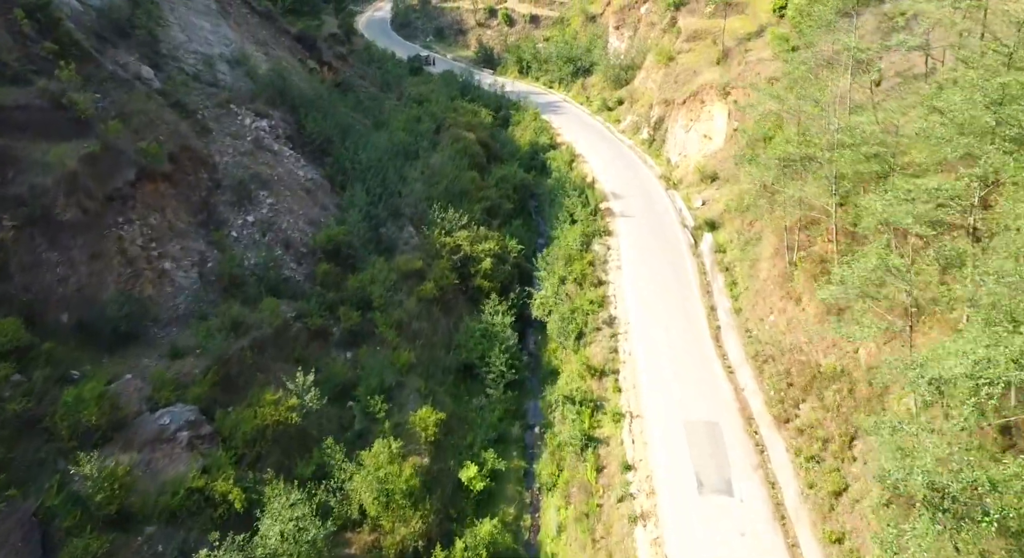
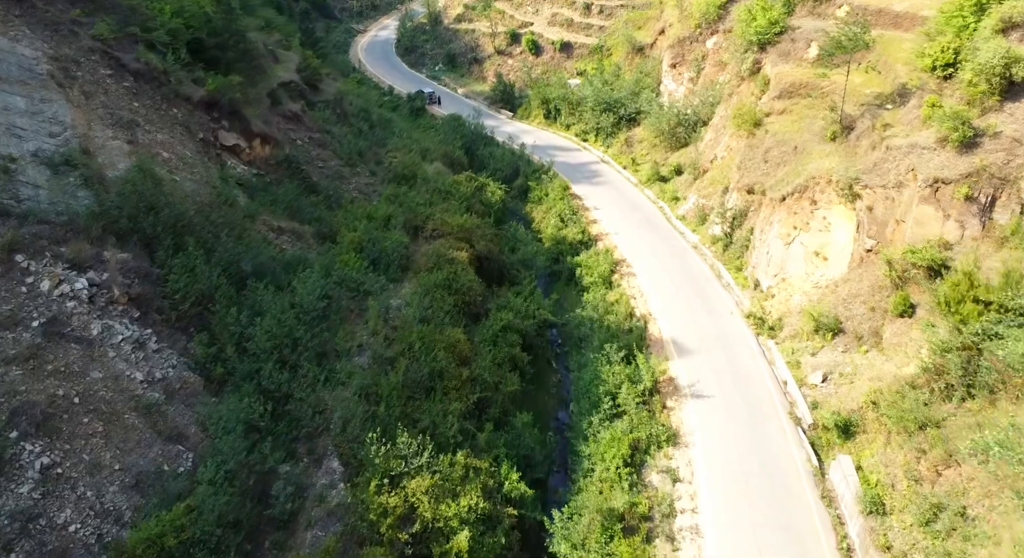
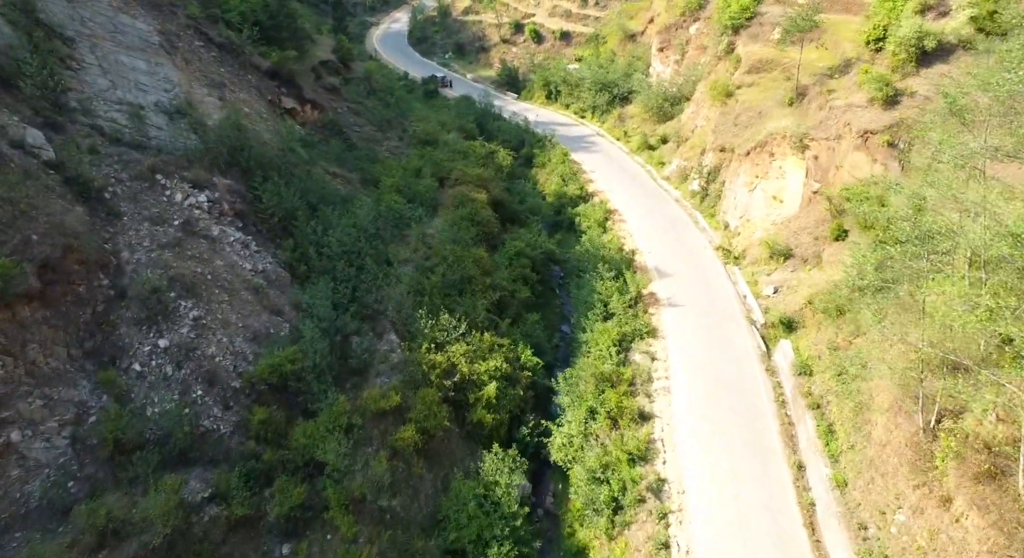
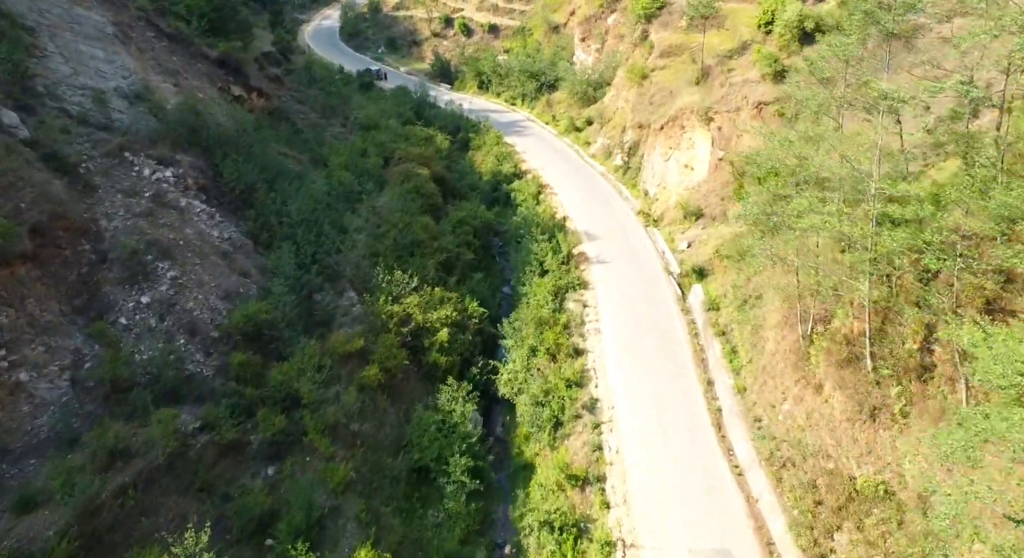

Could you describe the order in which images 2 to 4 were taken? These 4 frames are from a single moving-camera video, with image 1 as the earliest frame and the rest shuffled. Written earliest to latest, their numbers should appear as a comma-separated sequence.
4, 3, 2
